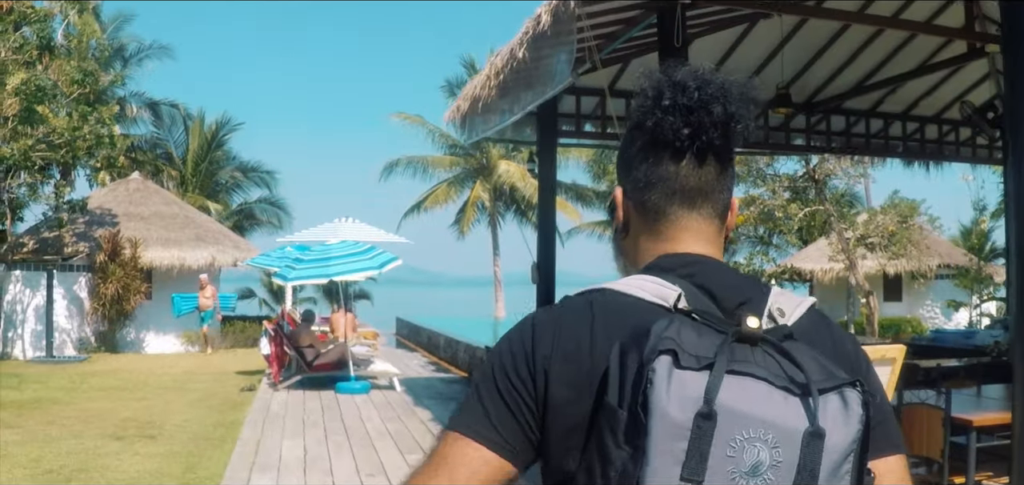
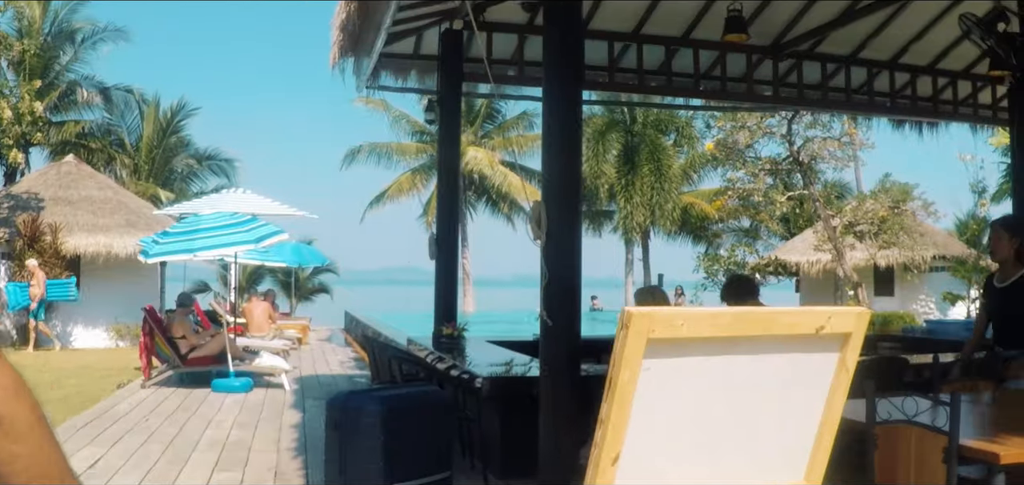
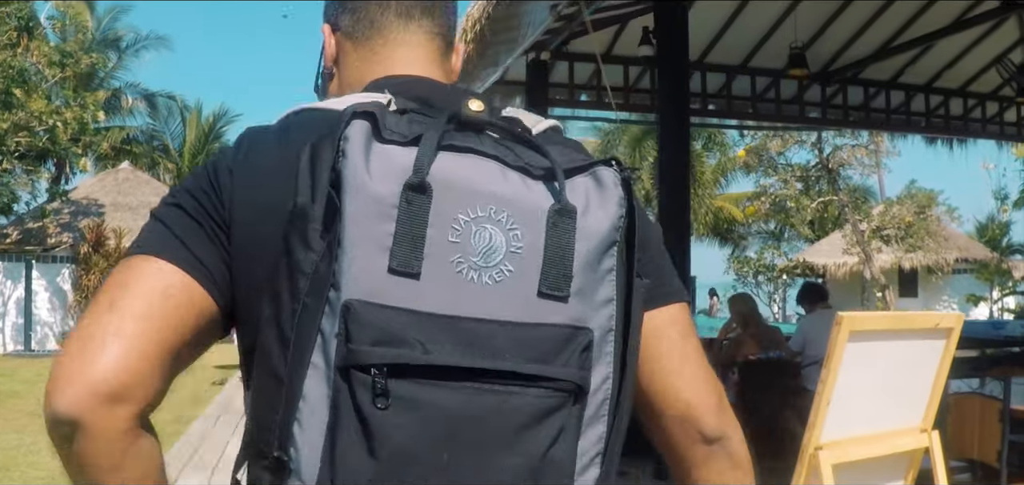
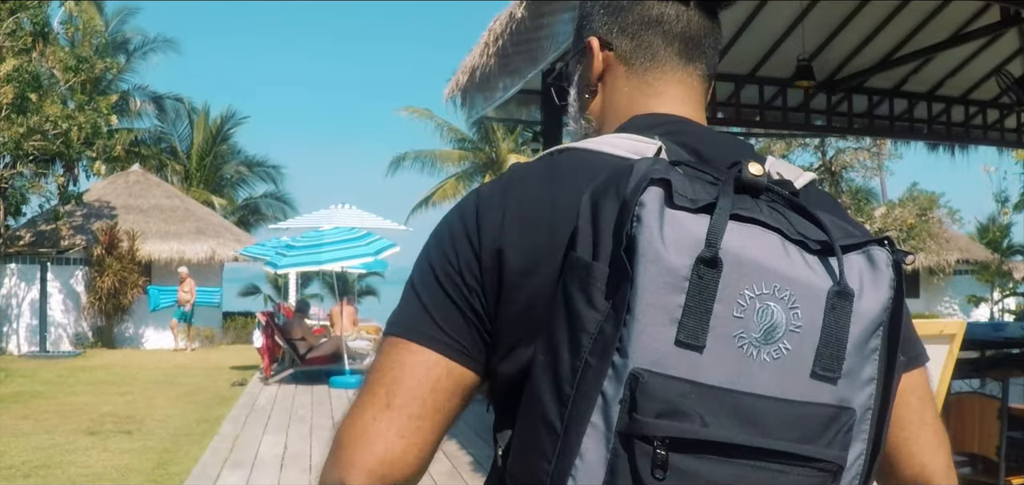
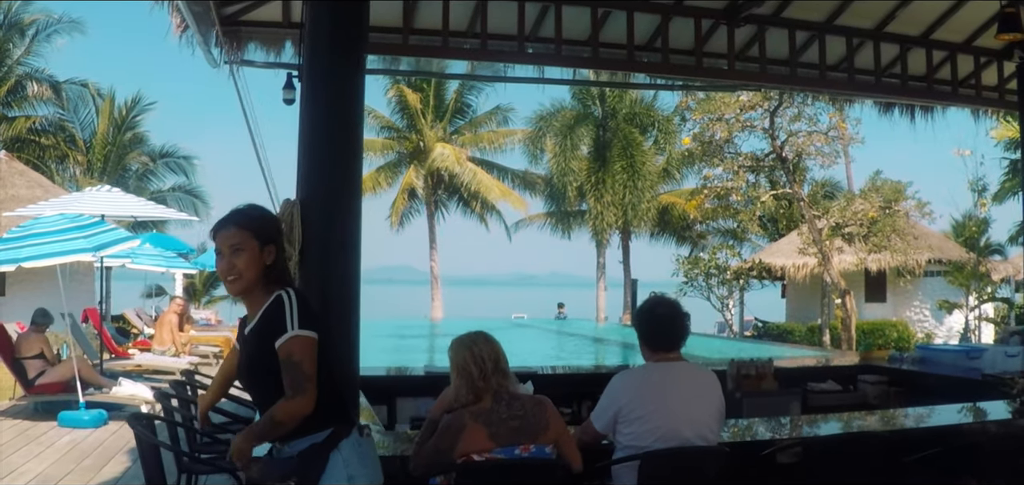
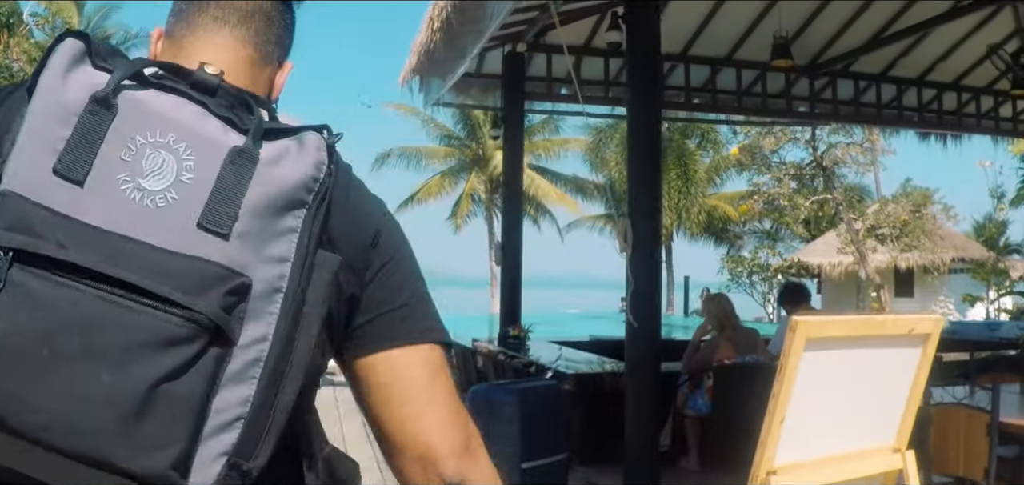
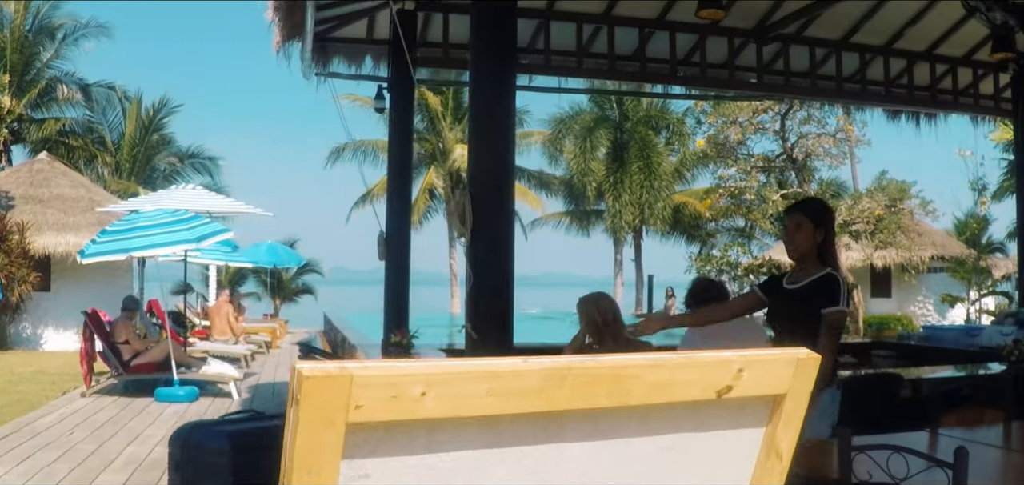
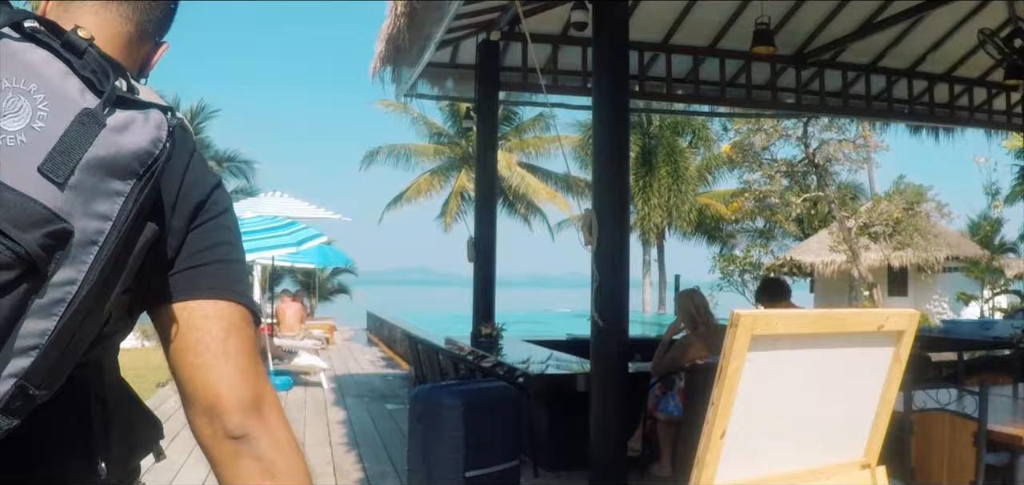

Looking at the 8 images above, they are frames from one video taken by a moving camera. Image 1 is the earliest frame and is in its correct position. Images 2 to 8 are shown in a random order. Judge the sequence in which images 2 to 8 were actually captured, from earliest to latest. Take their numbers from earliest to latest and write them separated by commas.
4, 3, 6, 8, 2, 7, 5
